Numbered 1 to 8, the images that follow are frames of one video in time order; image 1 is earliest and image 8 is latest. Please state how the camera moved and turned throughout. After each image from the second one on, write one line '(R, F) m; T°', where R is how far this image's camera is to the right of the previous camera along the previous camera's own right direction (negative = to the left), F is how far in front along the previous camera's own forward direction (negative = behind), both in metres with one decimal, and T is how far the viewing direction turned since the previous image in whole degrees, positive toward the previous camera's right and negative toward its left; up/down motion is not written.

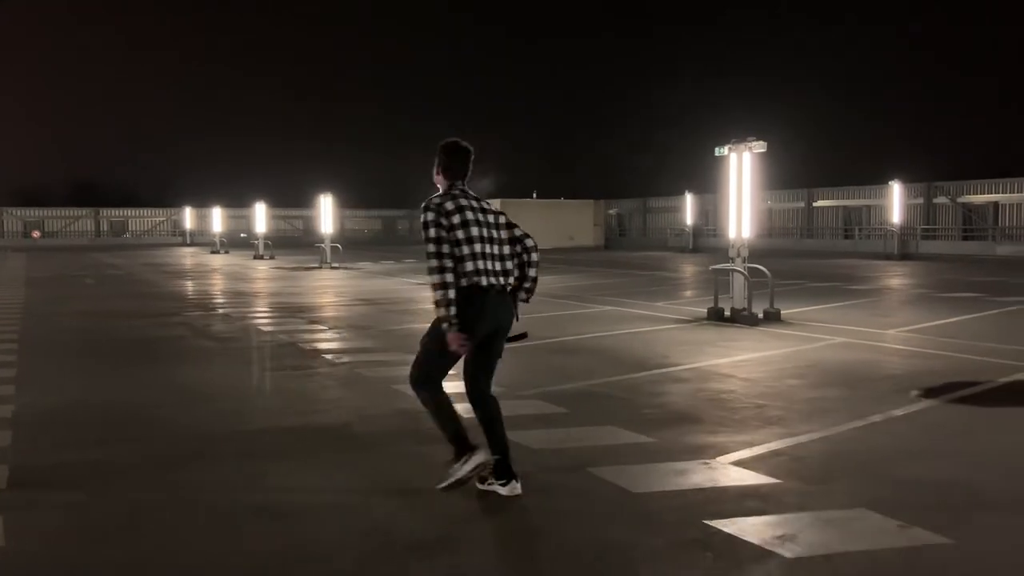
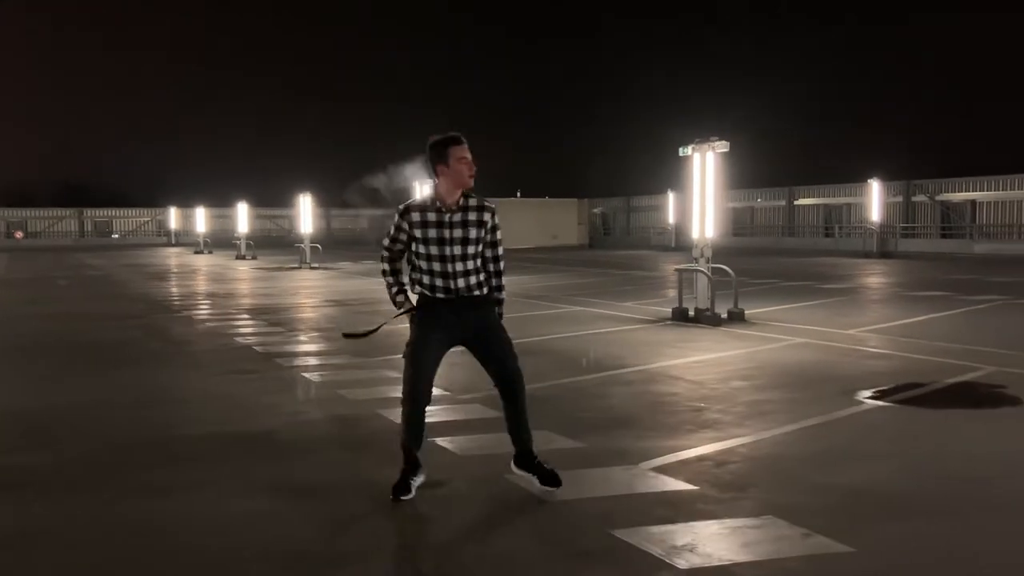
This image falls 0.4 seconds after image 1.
(+0.4, 0.0) m; +1°
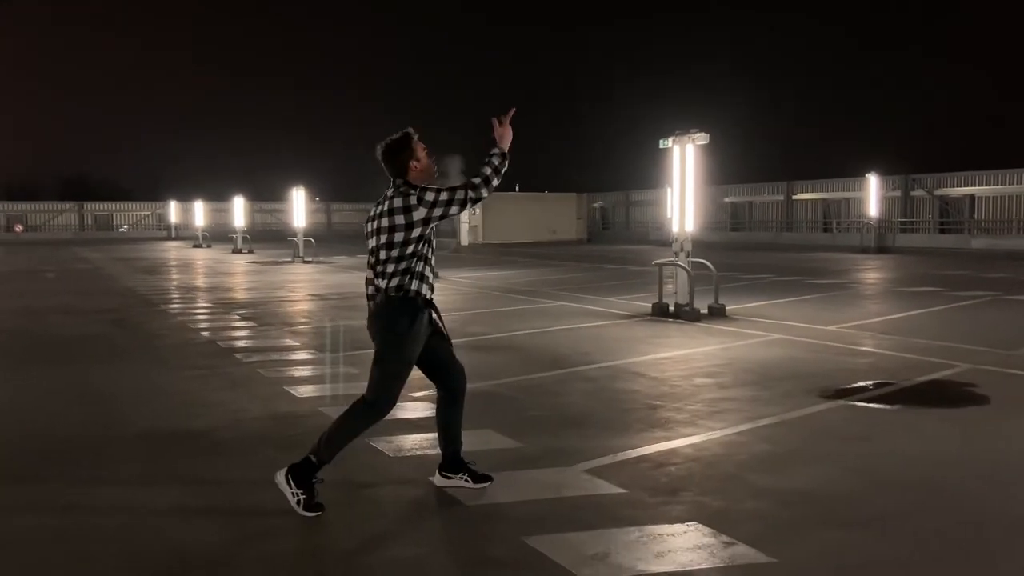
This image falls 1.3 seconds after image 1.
(+0.5, +0.2) m; 0°
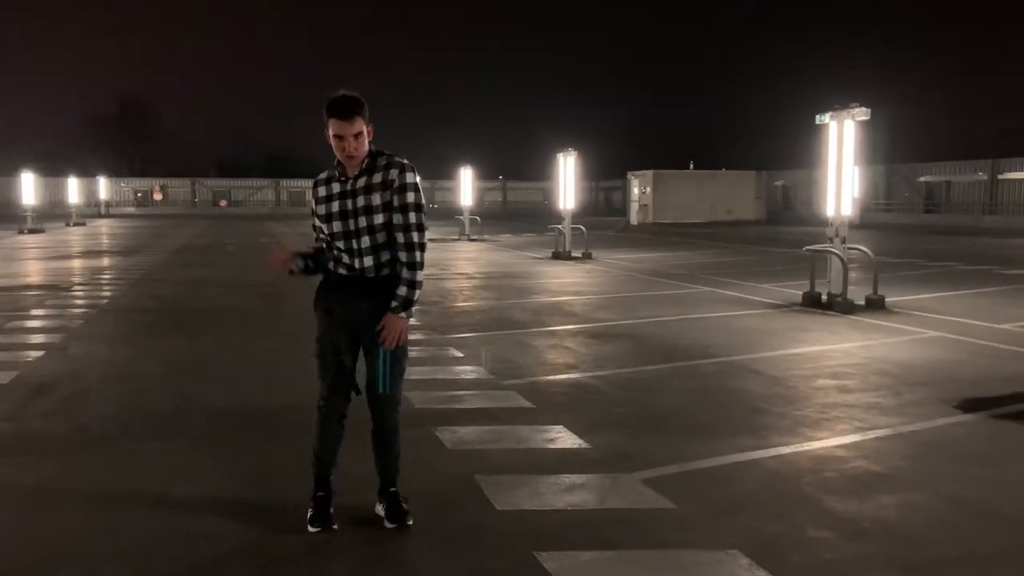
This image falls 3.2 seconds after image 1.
(+0.7, +0.4) m; -12°
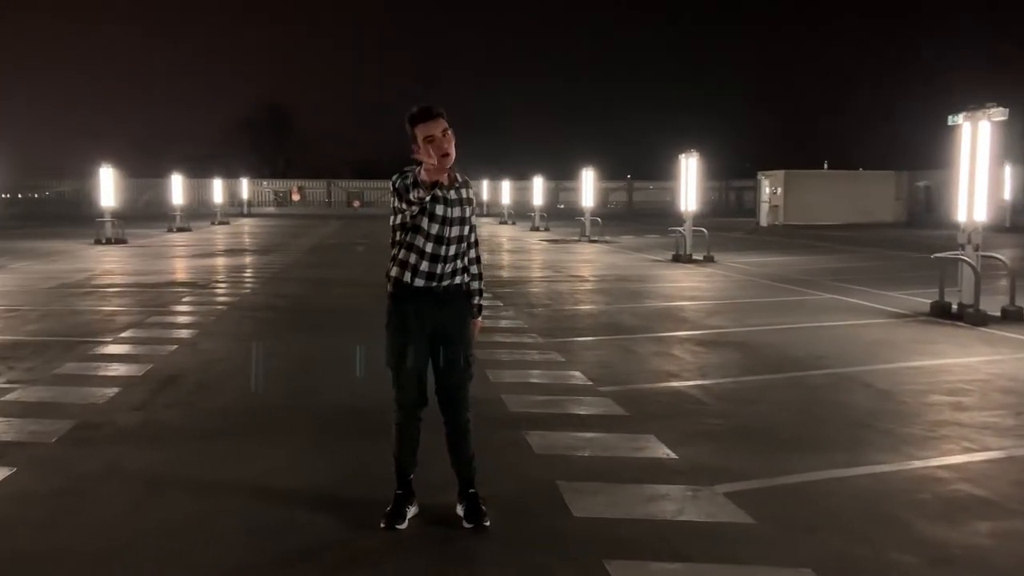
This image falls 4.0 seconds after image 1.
(+0.2, -0.1) m; -8°
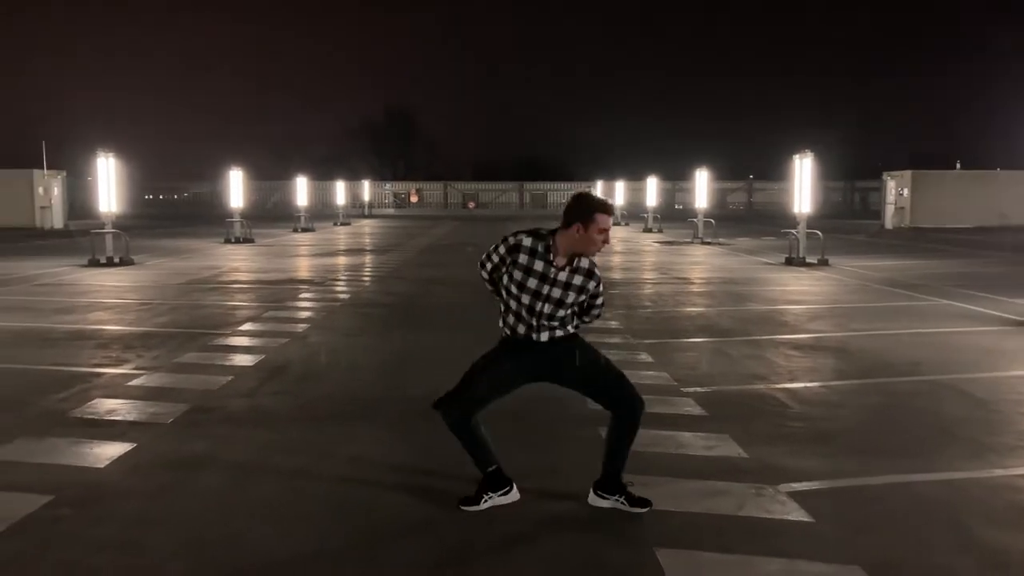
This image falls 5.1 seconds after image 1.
(+0.3, -0.2) m; -7°
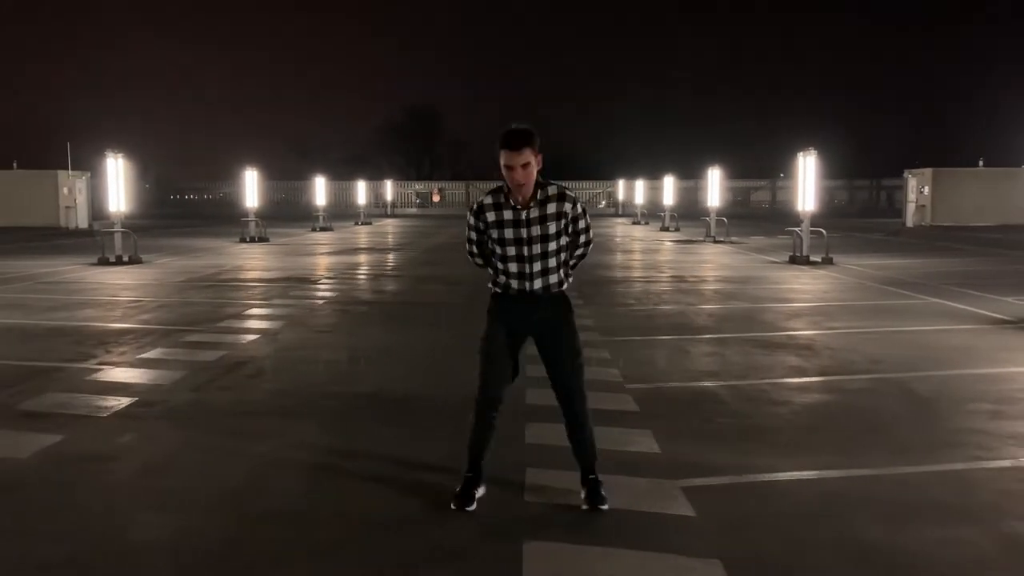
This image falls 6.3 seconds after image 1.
(+0.7, -0.1) m; -2°
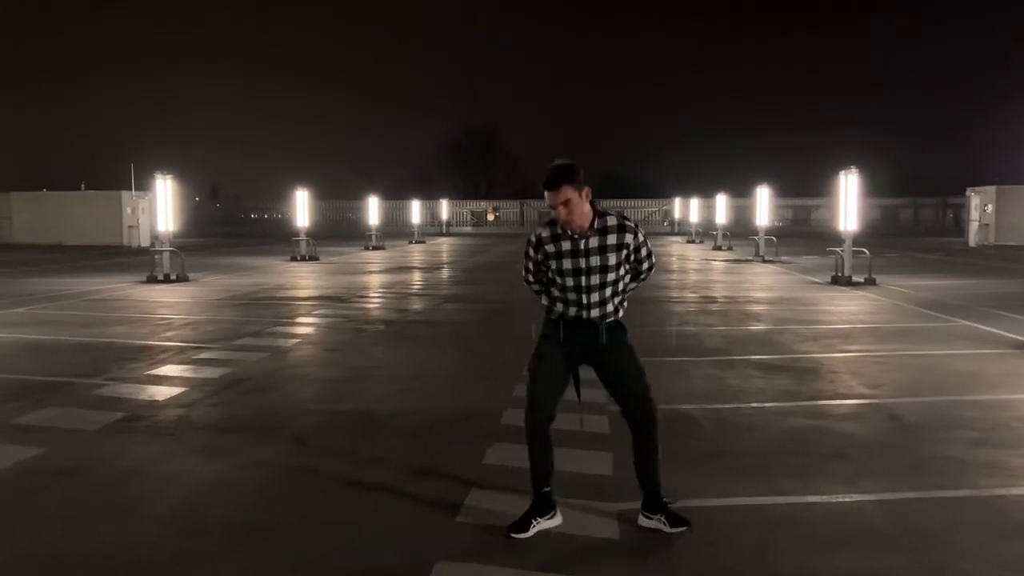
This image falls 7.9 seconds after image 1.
(+0.7, -0.1) m; -4°
